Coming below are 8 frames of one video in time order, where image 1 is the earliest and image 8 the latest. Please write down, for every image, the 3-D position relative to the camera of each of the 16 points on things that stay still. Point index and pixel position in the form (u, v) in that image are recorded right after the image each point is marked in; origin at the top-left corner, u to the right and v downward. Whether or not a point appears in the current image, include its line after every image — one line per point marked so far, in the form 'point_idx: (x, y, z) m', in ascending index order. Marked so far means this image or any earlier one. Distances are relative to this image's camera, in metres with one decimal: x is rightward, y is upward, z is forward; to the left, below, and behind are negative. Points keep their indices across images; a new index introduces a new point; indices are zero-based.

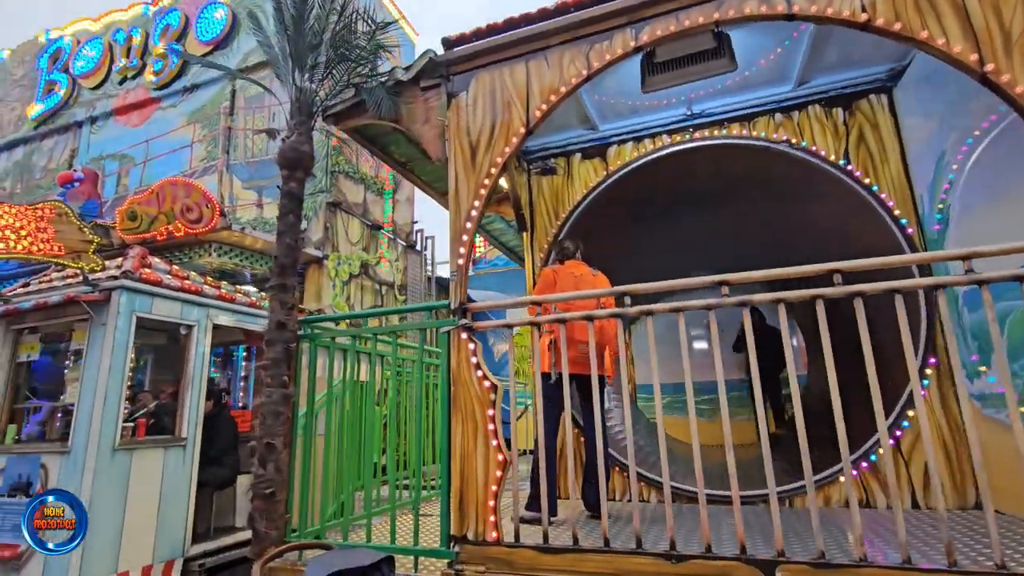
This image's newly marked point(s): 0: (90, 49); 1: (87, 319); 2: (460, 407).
0: (-9.1, +5.2, +11.0) m
1: (-4.8, -0.4, +5.7) m
2: (-0.3, -0.8, +3.3) m
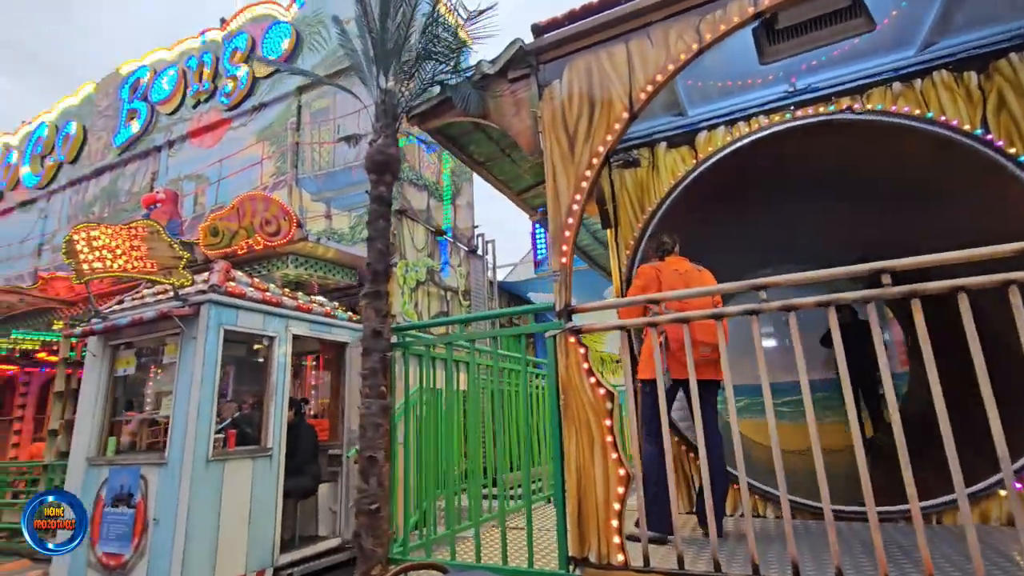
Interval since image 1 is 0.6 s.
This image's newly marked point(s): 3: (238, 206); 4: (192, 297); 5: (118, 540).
0: (-7.9, +4.8, +11.6) m
1: (-3.8, -0.5, +5.9) m
2: (+0.4, -0.8, +3.0) m
3: (-3.6, +1.1, +6.8) m
4: (-3.6, -0.1, +5.8) m
5: (-4.4, -2.8, +5.6) m
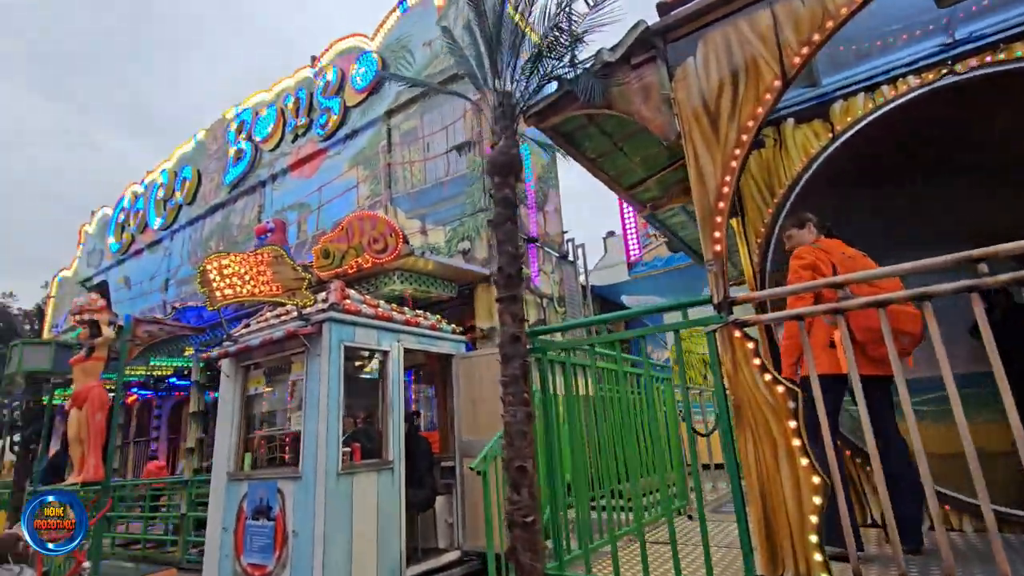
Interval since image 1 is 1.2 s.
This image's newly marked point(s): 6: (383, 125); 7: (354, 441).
0: (-6.0, +4.2, +12.5) m
1: (-2.5, -0.8, +6.1) m
2: (+1.3, -0.7, +2.8) m
3: (-2.3, +0.9, +7.1) m
4: (-2.3, -0.3, +6.0) m
5: (-2.9, -3.1, +5.9) m
6: (-2.6, +3.3, +10.2) m
7: (-1.9, -1.8, +6.1) m
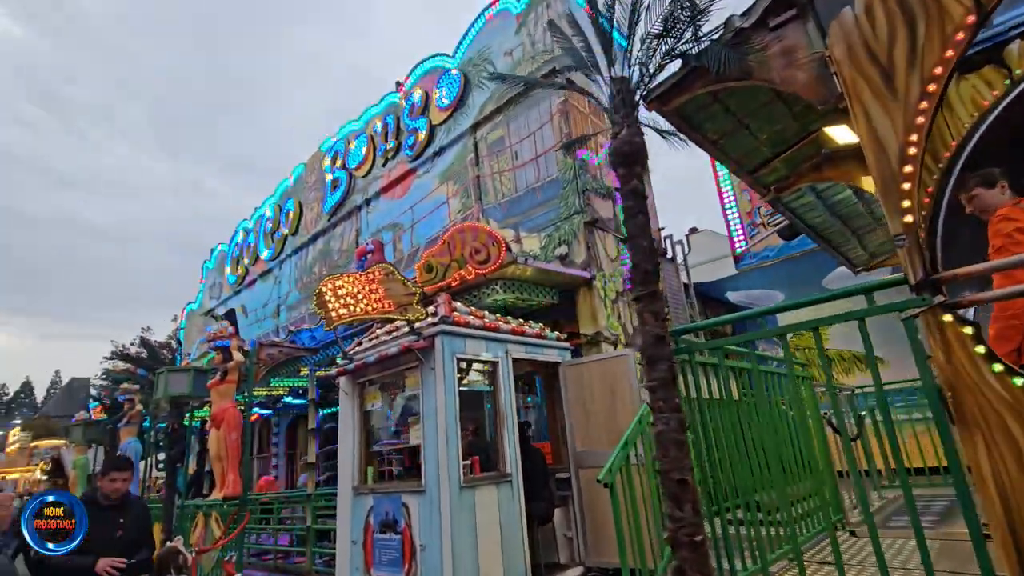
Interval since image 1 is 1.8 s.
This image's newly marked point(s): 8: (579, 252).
0: (-4.0, +3.7, +13.1) m
1: (-1.1, -0.9, +6.2) m
2: (+2.1, -0.6, +2.3) m
3: (-0.9, +0.7, +7.1) m
4: (-1.0, -0.5, +6.1) m
5: (-1.4, -3.3, +6.0) m
6: (-0.9, +3.0, +10.3) m
7: (-0.5, -2.0, +6.0) m
8: (+1.1, +0.6, +8.0) m
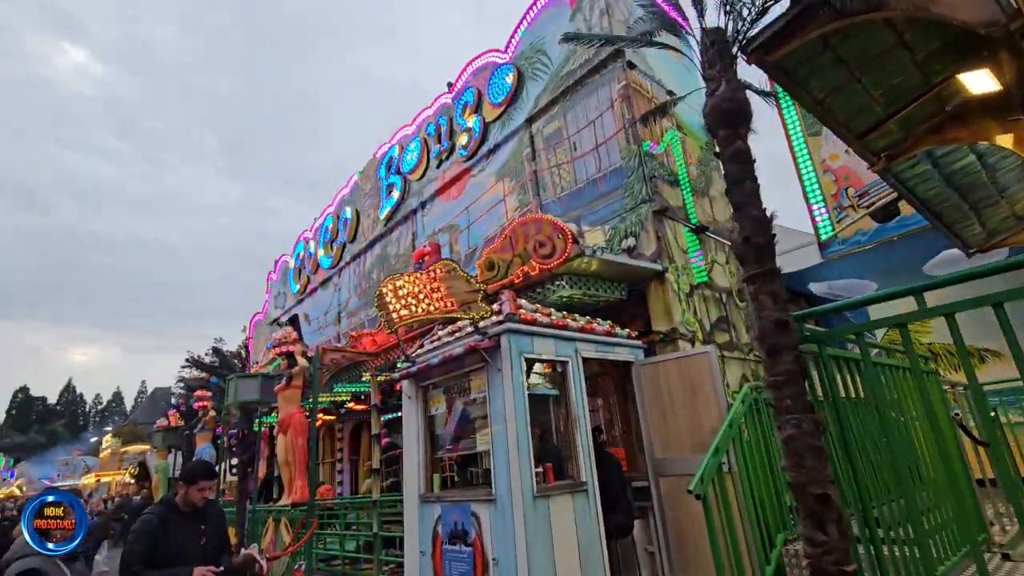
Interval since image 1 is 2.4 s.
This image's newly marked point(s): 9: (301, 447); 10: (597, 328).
0: (-2.6, +3.6, +13.1) m
1: (-0.3, -0.9, +5.9) m
2: (+2.5, -0.4, +1.7) m
3: (0.0, +0.7, +6.8) m
4: (-0.2, -0.5, +5.7) m
5: (-0.6, -3.2, +5.6) m
6: (+0.3, +3.0, +10.0) m
7: (+0.4, -1.9, +5.6) m
8: (+2.0, +0.7, +7.5) m
9: (-3.4, -2.5, +8.1) m
10: (+1.1, -0.5, +6.6) m
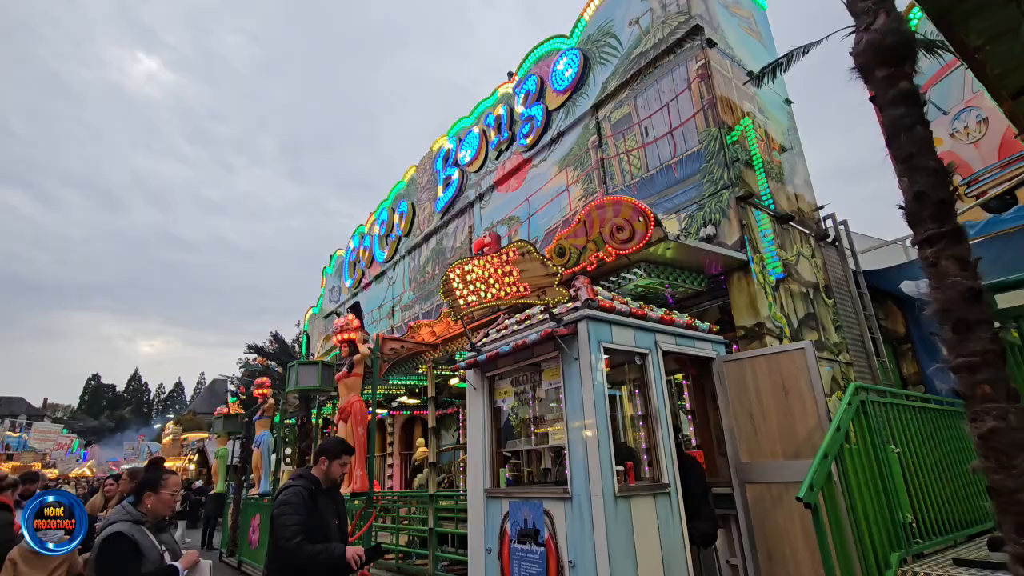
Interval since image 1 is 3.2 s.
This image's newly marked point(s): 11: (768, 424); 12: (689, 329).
0: (-1.1, +3.7, +12.9) m
1: (+0.5, -0.7, +5.5) m
2: (+2.9, -0.3, +1.1) m
3: (+0.9, +0.9, +6.4) m
4: (+0.6, -0.3, +5.4) m
5: (+0.2, -3.0, +5.3) m
6: (+1.5, +3.2, +9.6) m
7: (+1.2, -1.7, +5.2) m
8: (+3.0, +0.8, +7.0) m
9: (-2.4, -2.3, +8.0) m
10: (+2.0, -0.4, +6.2) m
11: (+2.9, -1.6, +5.8) m
12: (+2.2, -0.5, +6.2) m
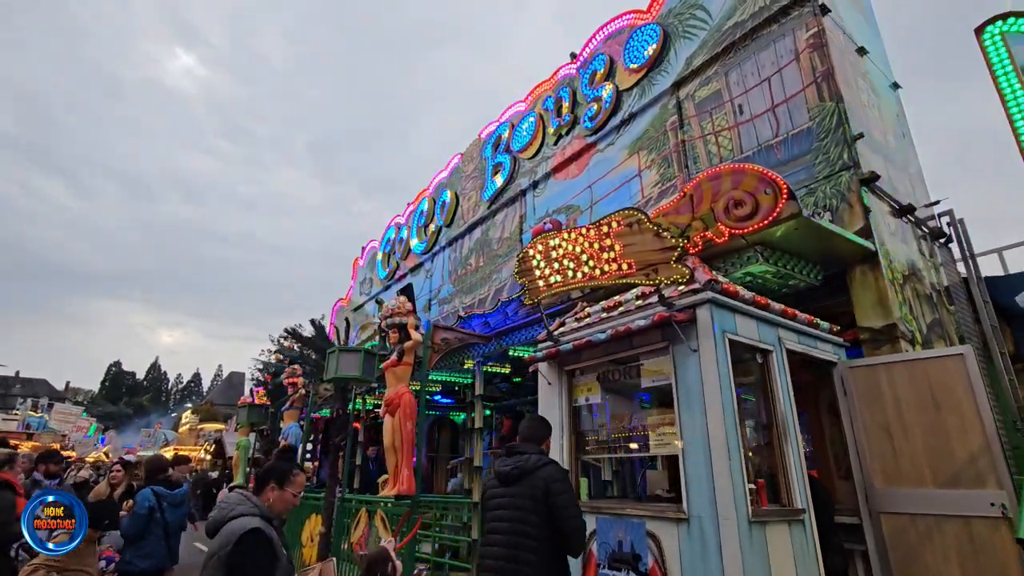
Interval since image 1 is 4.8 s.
0: (+0.3, +3.9, +12.2) m
1: (+1.4, -0.5, +4.6) m
2: (+3.7, -0.1, +0.1) m
3: (+1.9, +1.0, +5.5) m
4: (+1.5, -0.1, +4.5) m
5: (+1.0, -2.8, +4.4) m
6: (+2.7, +3.2, +8.7) m
7: (+2.0, -1.6, +4.3) m
8: (+4.0, +0.8, +6.0) m
9: (-1.5, -2.0, +7.2) m
10: (+3.0, -0.3, +5.2) m
11: (+3.8, -1.5, +4.9) m
12: (+3.1, -0.4, +5.3) m
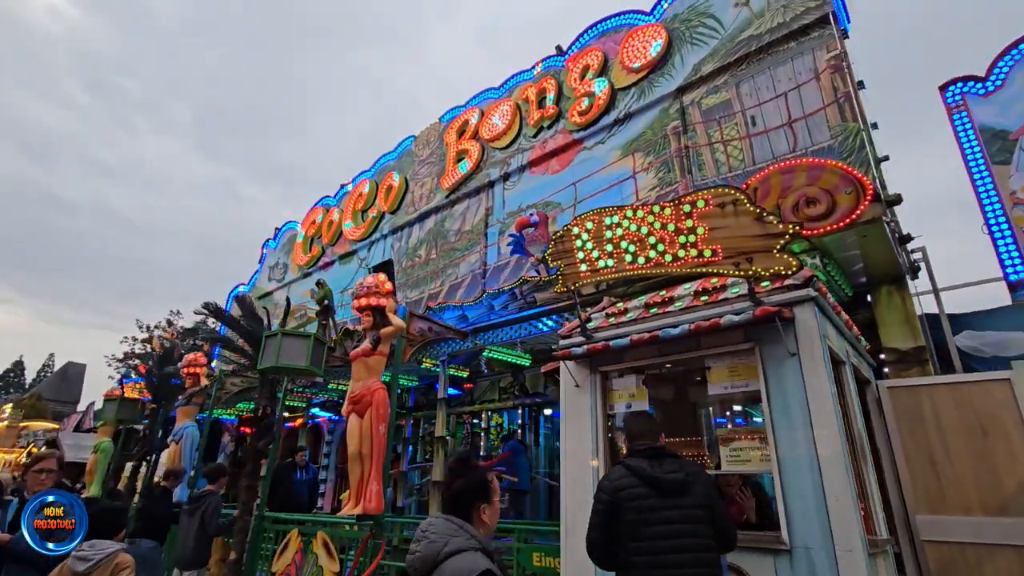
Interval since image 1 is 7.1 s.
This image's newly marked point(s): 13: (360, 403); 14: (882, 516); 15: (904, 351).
0: (-0.3, +3.9, +11.3) m
1: (+1.9, -0.5, +4.0) m
2: (+5.1, -0.2, +0.1) m
3: (+2.4, +1.0, +5.1) m
4: (+2.1, 0.0, +3.9) m
5: (+1.3, -2.7, +3.6) m
6: (+2.7, +3.1, +8.4) m
7: (+2.5, -1.6, +3.8) m
8: (+4.3, +0.6, +5.9) m
9: (-1.6, -1.7, +5.9) m
10: (+3.3, -0.4, +4.9) m
11: (+4.1, -1.7, +4.7) m
12: (+3.4, -0.5, +5.0) m
13: (-1.8, -1.4, +6.0) m
14: (+2.9, -1.8, +4.0) m
15: (+4.2, -0.7, +5.5) m
